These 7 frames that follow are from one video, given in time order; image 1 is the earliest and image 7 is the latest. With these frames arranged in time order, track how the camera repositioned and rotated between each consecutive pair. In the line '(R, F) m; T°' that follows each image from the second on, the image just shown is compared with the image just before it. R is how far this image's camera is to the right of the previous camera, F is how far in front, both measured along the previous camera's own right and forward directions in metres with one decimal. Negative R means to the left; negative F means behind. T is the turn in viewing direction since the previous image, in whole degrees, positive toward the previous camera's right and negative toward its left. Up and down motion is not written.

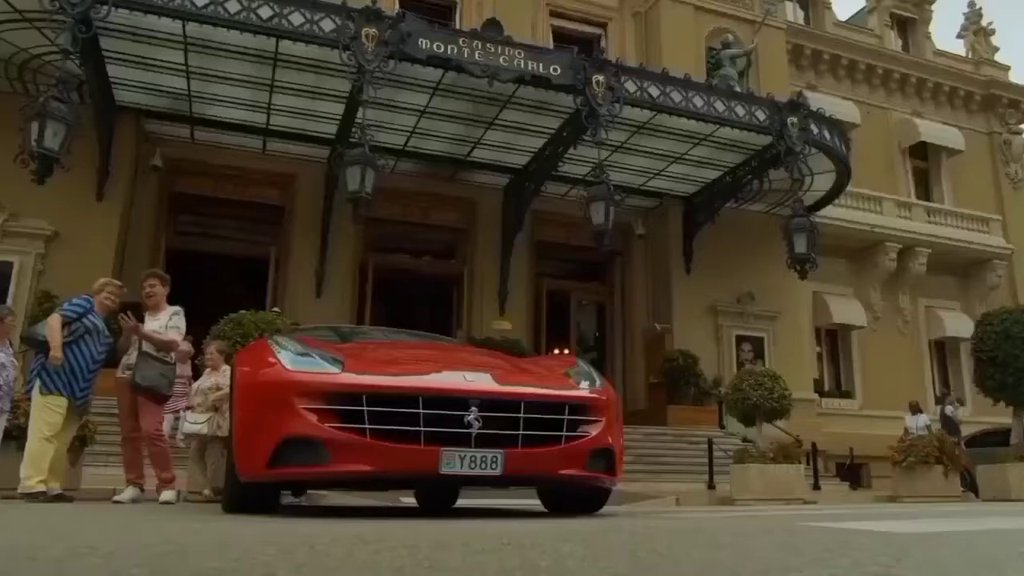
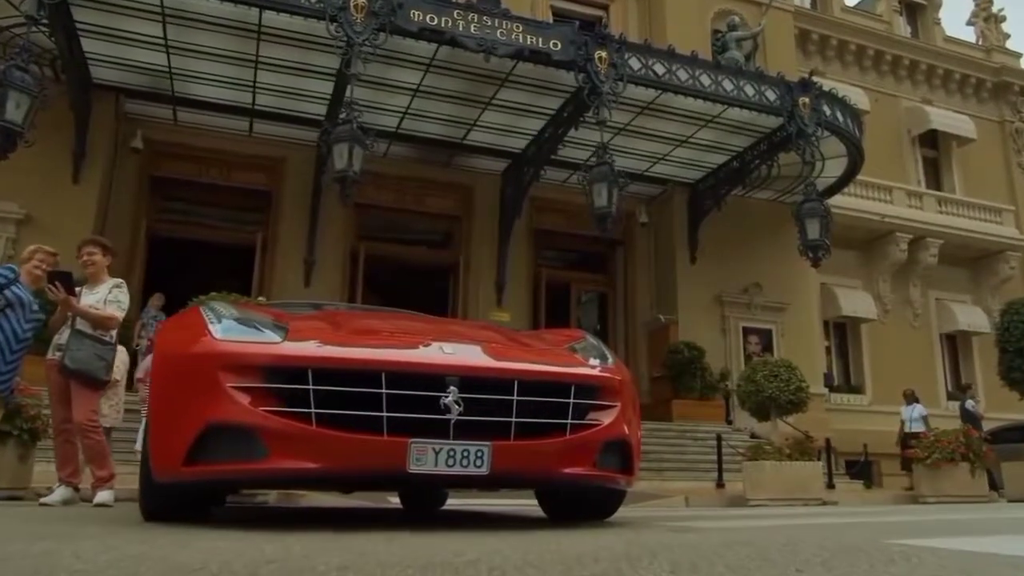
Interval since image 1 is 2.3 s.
(0.0, +0.6) m; 0°
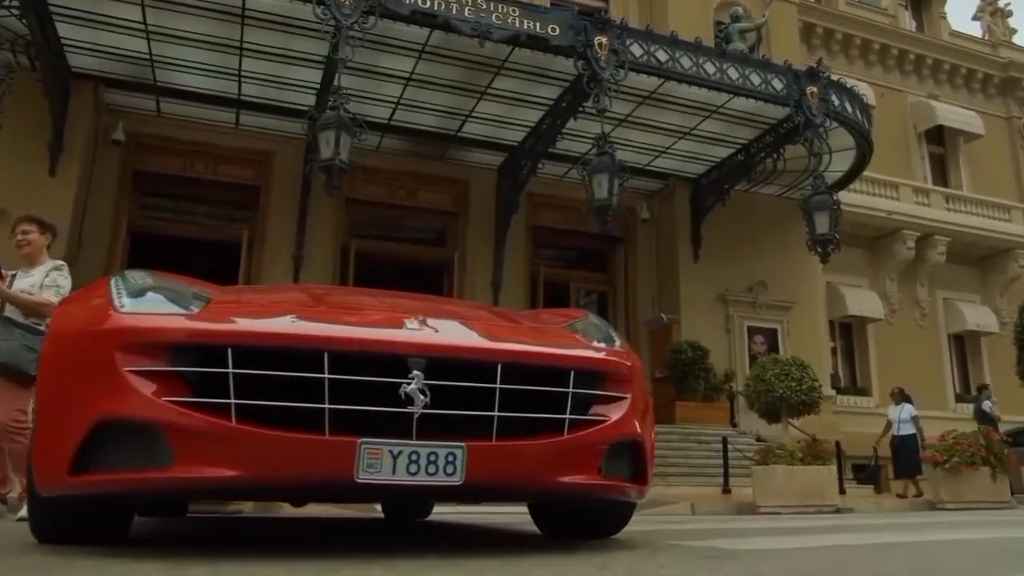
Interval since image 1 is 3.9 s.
(0.0, +0.5) m; 0°
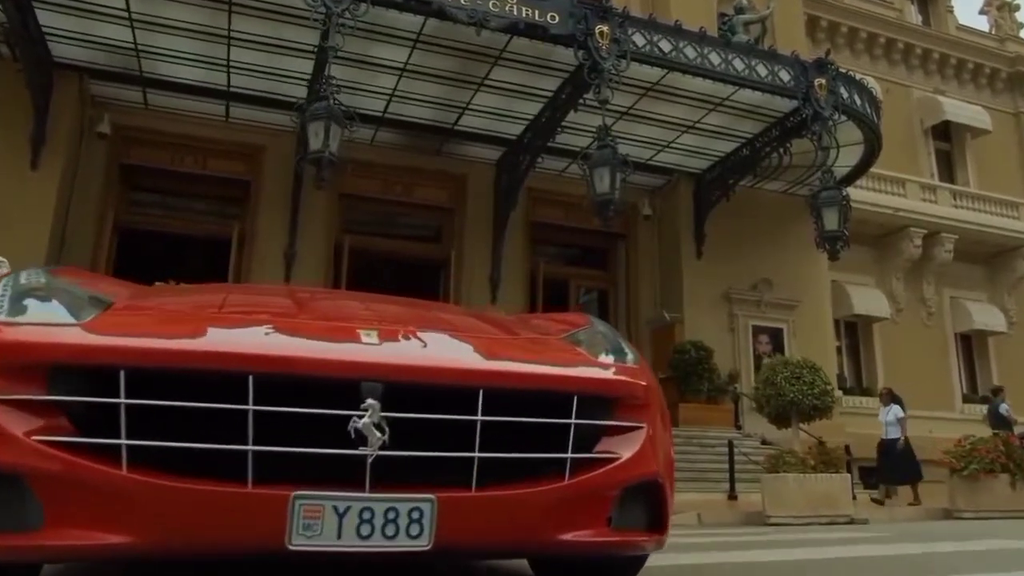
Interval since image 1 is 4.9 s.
(0.0, +0.4) m; 0°
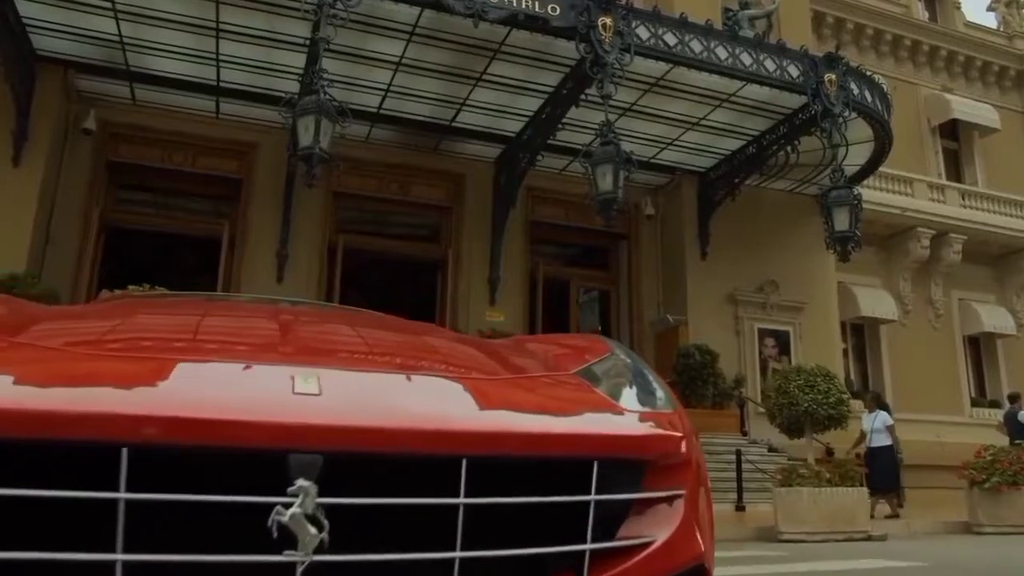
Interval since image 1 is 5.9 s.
(0.0, +0.4) m; 0°
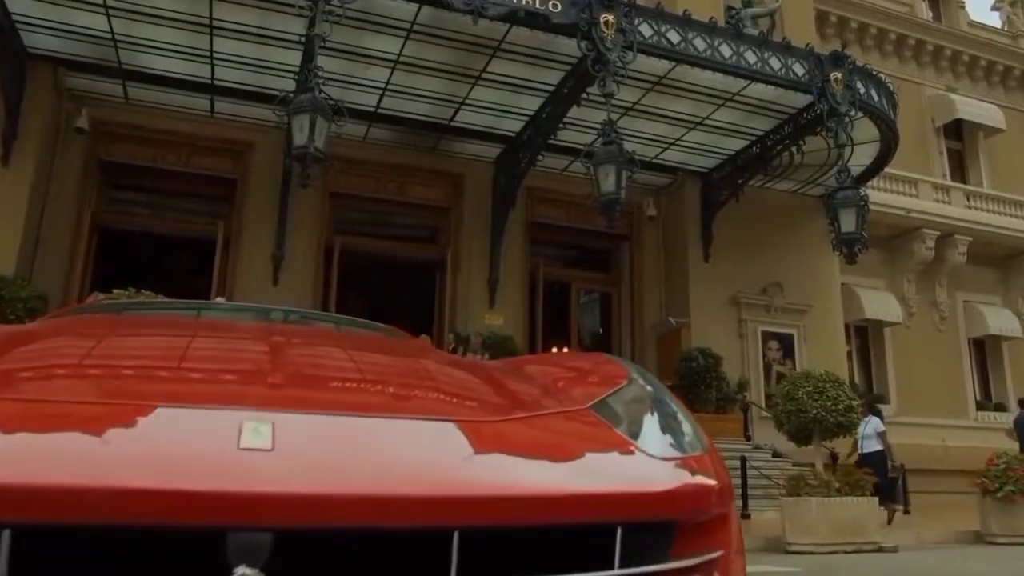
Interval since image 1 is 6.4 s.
(0.0, +0.2) m; 0°
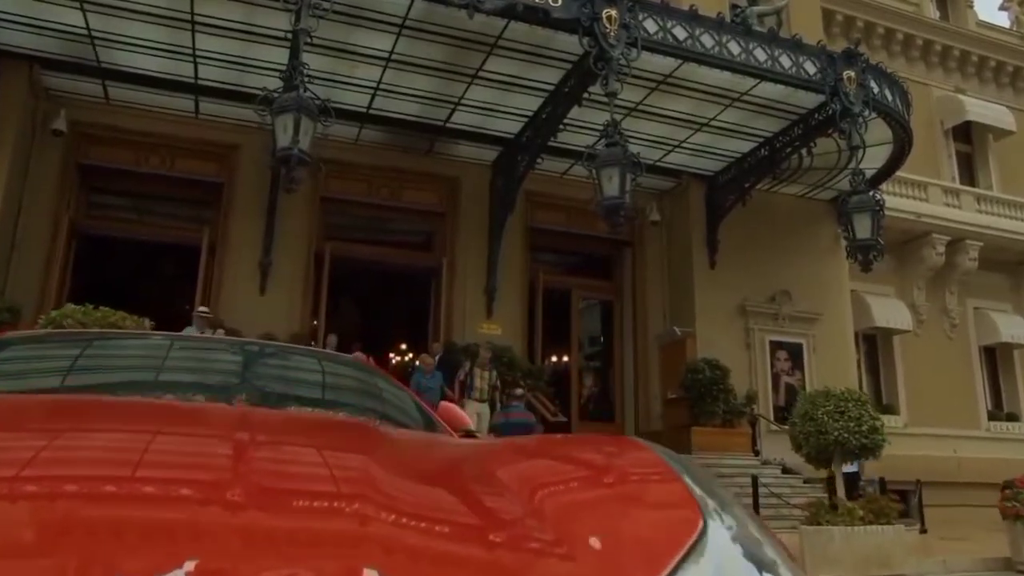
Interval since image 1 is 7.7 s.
(0.0, +0.5) m; 0°
